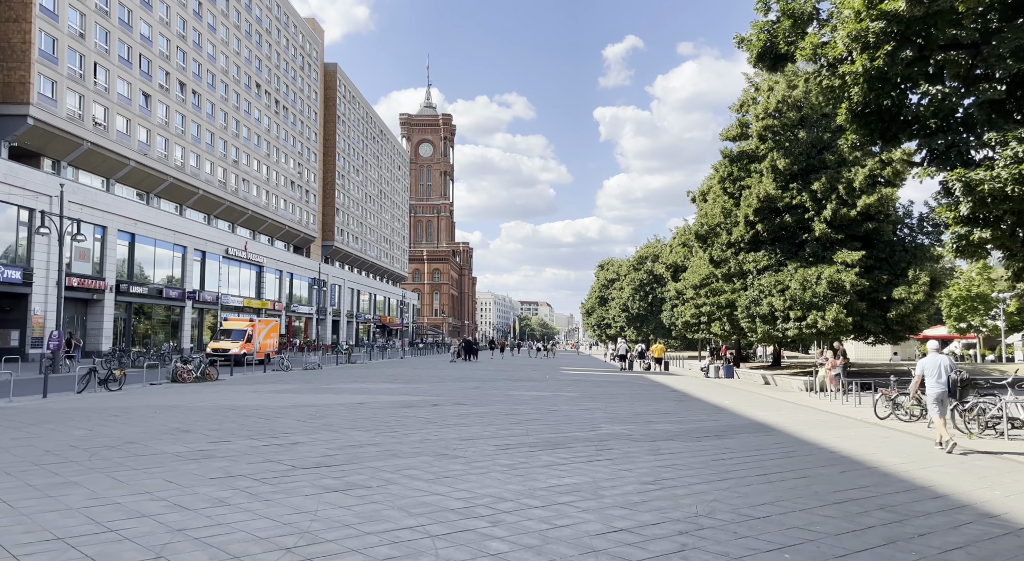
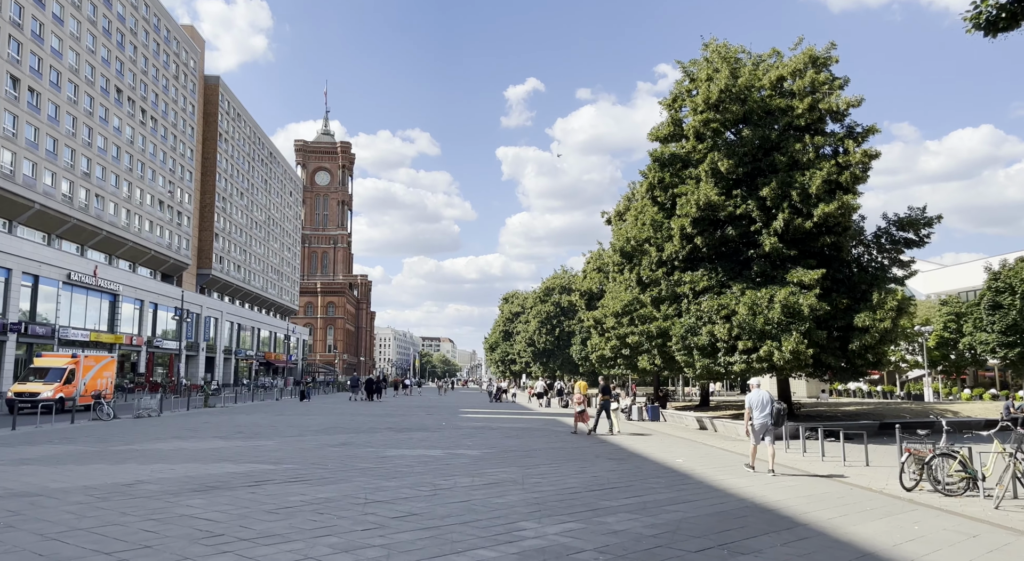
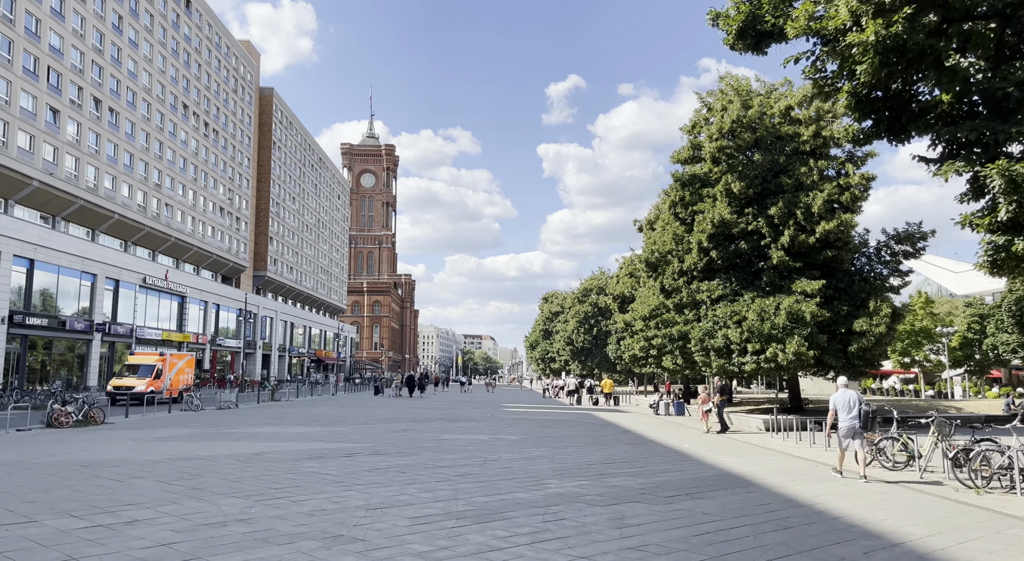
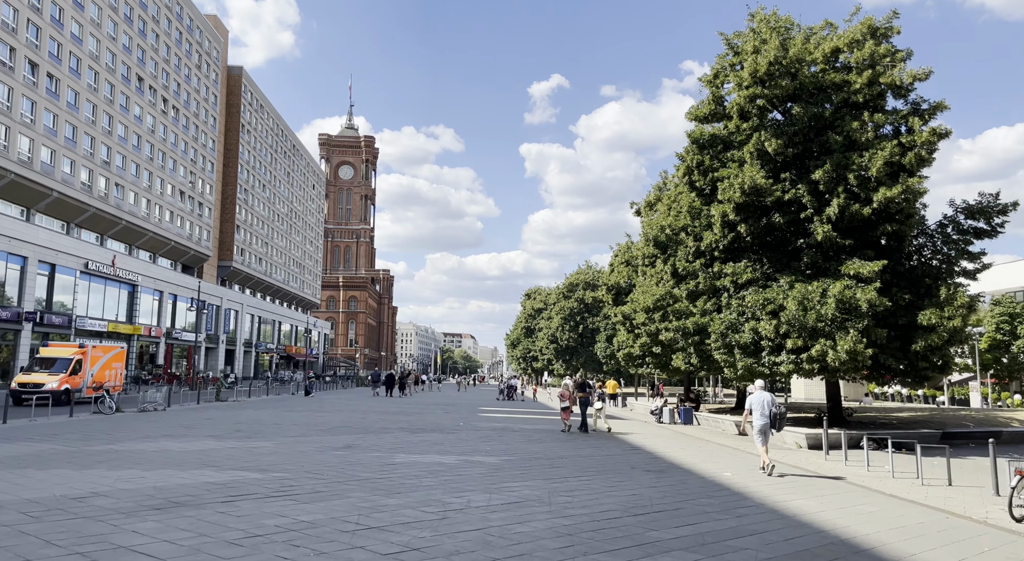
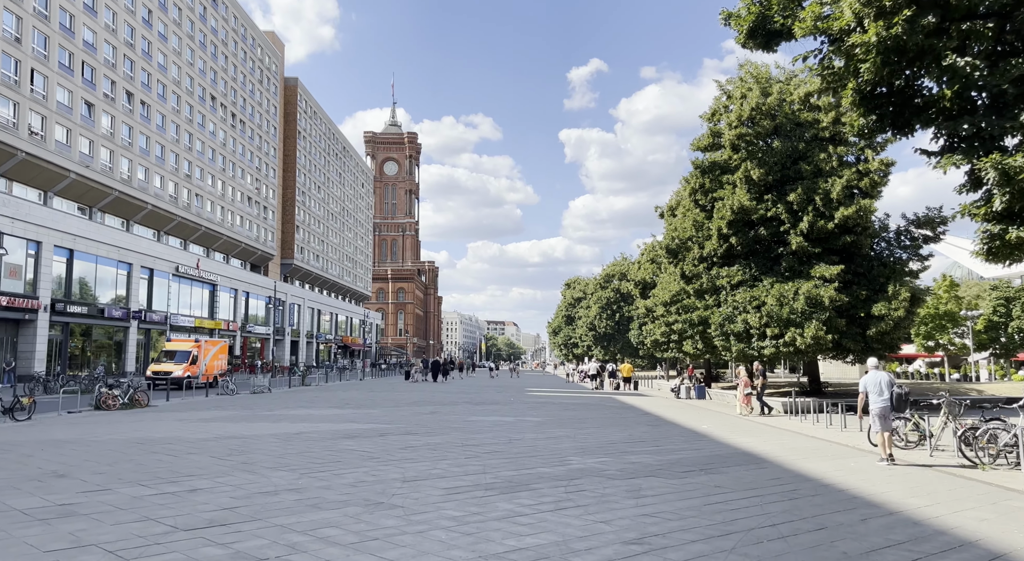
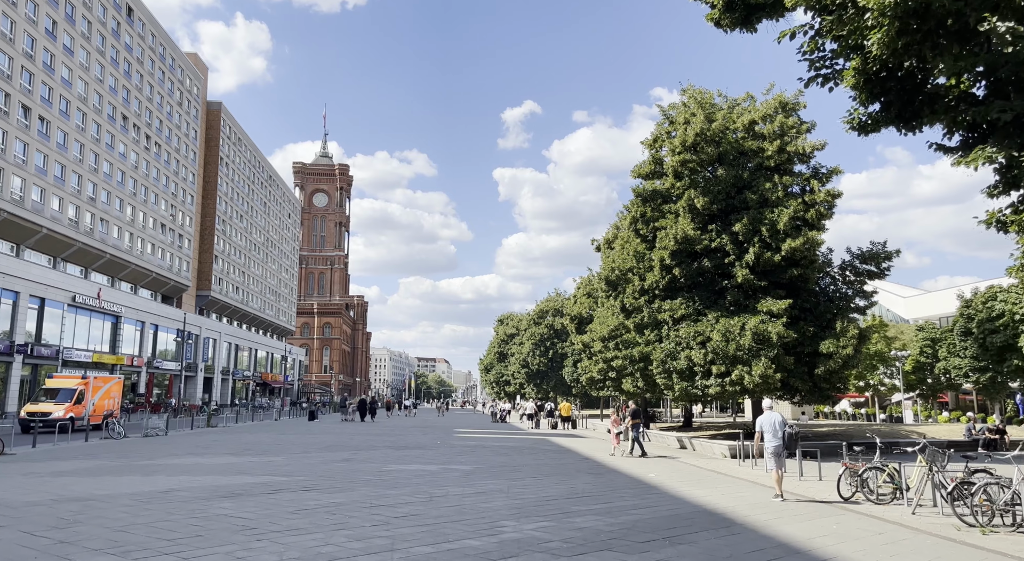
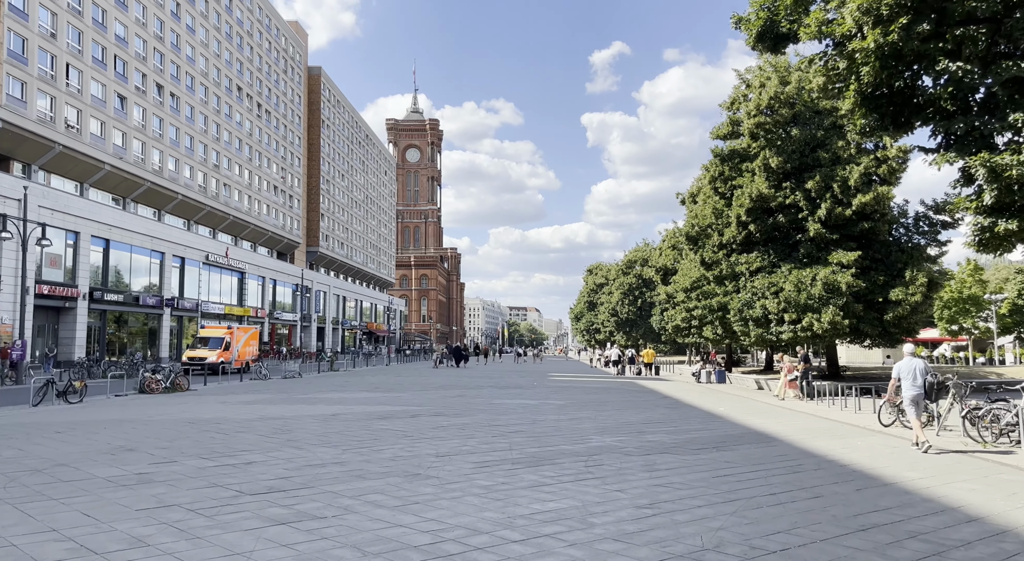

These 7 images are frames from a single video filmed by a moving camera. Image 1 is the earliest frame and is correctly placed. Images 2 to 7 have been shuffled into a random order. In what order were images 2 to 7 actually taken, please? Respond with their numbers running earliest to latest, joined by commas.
7, 5, 3, 6, 2, 4
